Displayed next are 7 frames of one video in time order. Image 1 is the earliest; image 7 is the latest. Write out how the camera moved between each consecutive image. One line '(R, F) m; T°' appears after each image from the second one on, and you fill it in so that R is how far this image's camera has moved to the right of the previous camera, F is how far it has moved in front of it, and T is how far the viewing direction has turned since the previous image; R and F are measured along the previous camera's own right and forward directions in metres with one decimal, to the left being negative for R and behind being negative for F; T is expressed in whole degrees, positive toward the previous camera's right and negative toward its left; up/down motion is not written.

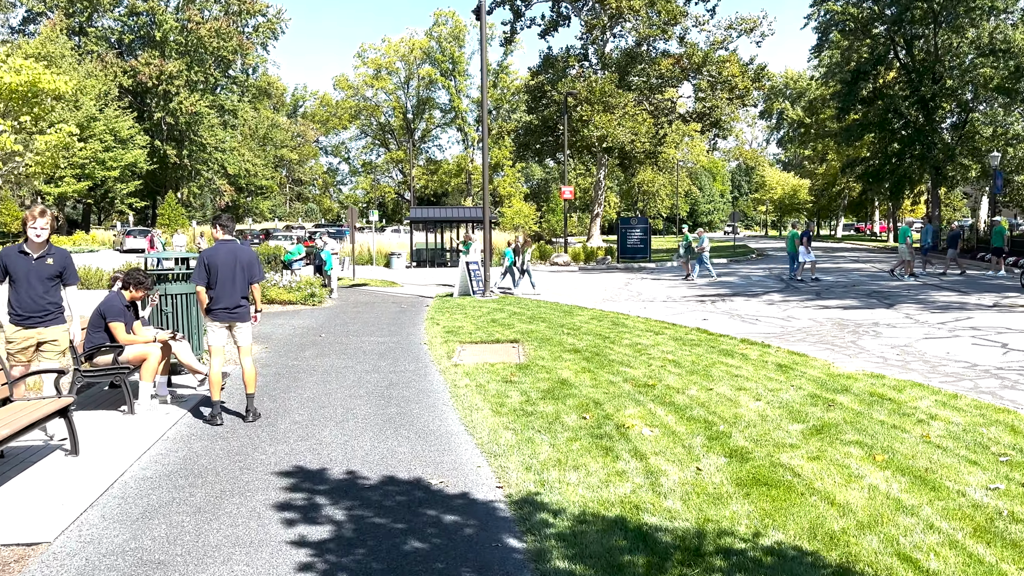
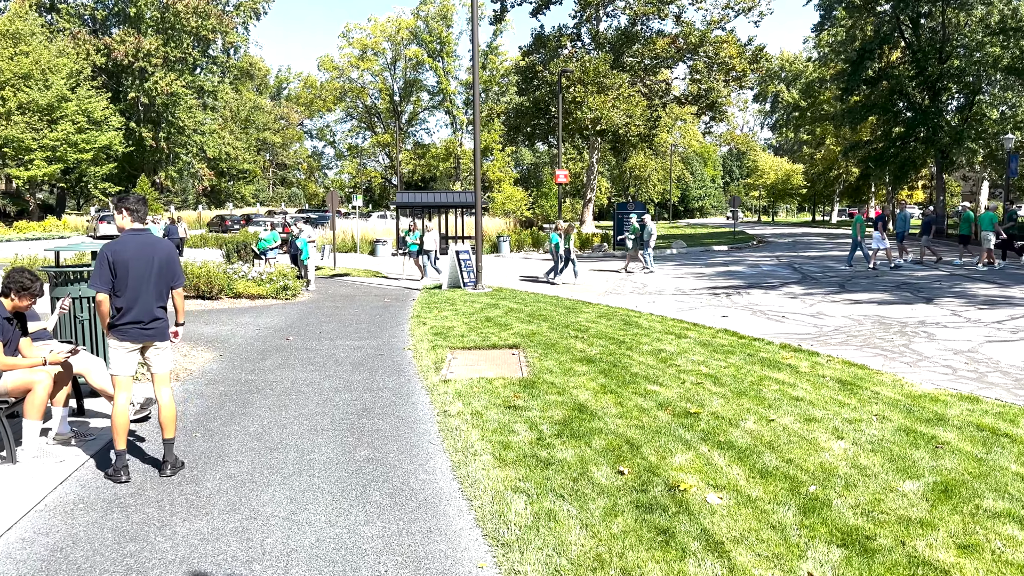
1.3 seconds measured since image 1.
(-0.1, +1.6) m; +1°
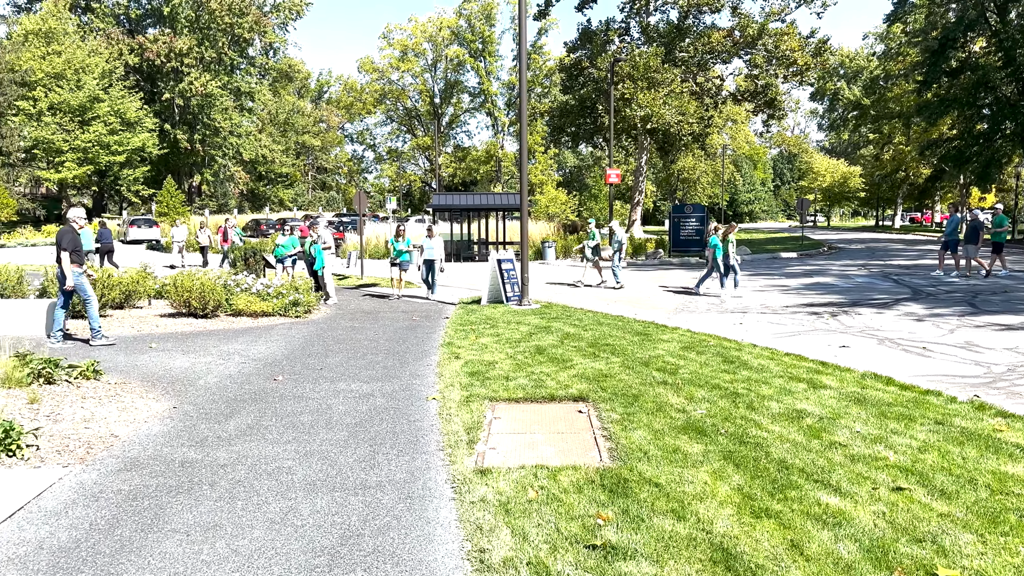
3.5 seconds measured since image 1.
(-0.2, +2.7) m; -3°
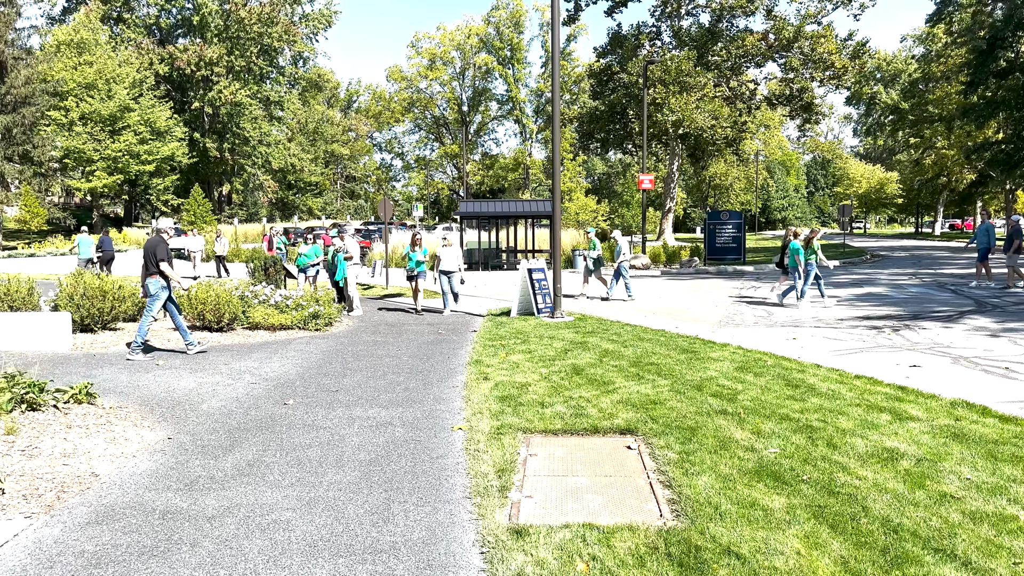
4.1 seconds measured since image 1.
(-0.1, +0.8) m; -2°
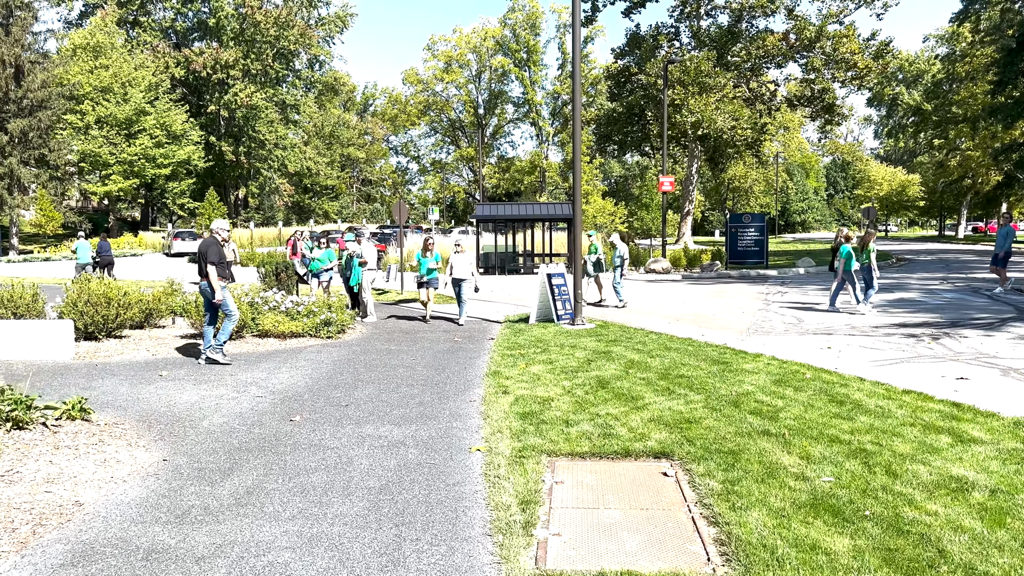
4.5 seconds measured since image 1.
(0.0, +0.5) m; -1°
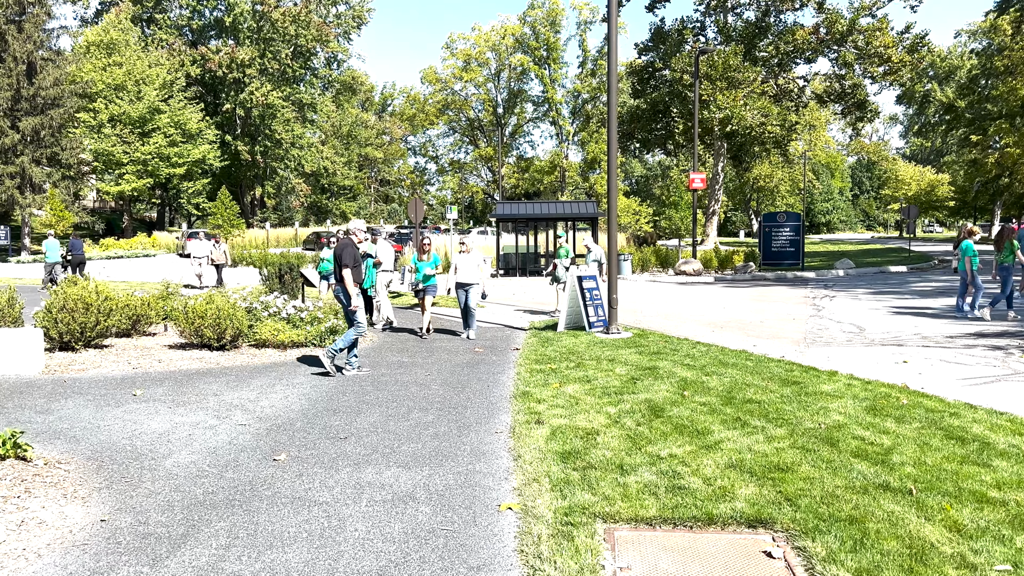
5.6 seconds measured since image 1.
(-0.1, +1.3) m; -1°
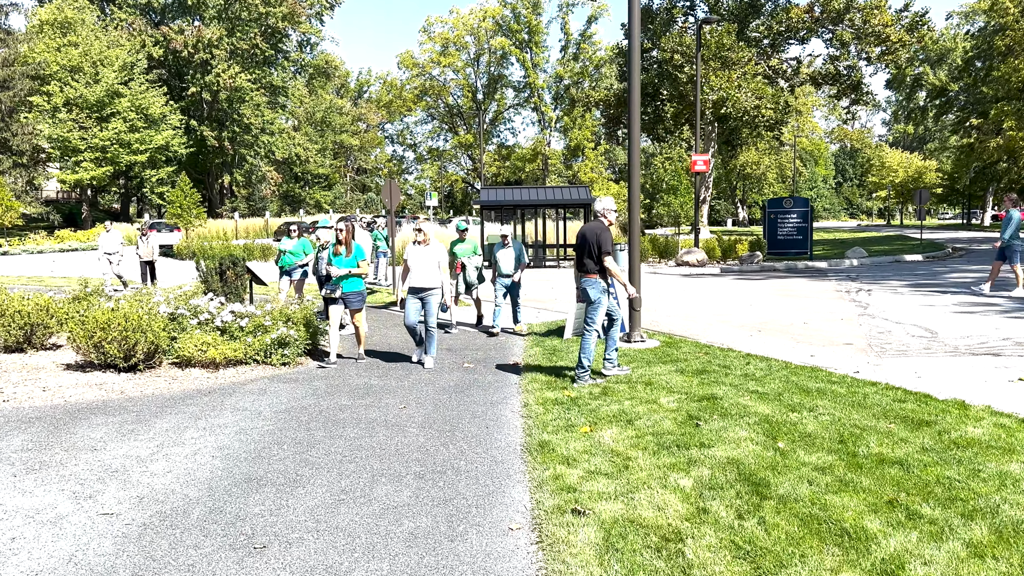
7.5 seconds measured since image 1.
(-0.2, +2.3) m; +1°
